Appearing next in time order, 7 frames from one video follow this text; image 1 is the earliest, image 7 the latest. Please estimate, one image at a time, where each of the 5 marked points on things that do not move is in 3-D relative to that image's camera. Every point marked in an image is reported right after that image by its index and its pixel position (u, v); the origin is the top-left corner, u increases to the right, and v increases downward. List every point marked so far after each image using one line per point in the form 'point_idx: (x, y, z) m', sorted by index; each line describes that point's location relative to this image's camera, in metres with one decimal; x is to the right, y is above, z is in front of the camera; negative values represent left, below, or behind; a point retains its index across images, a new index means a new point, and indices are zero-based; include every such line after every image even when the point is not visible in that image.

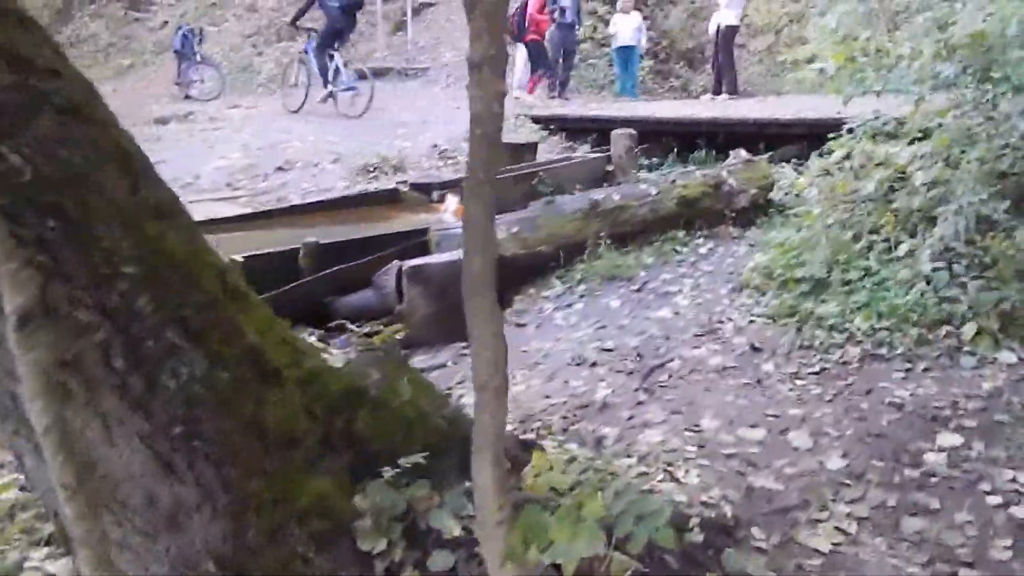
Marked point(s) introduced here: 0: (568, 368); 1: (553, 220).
0: (+0.3, -0.5, +6.1) m
1: (+0.3, +0.5, +7.6) m
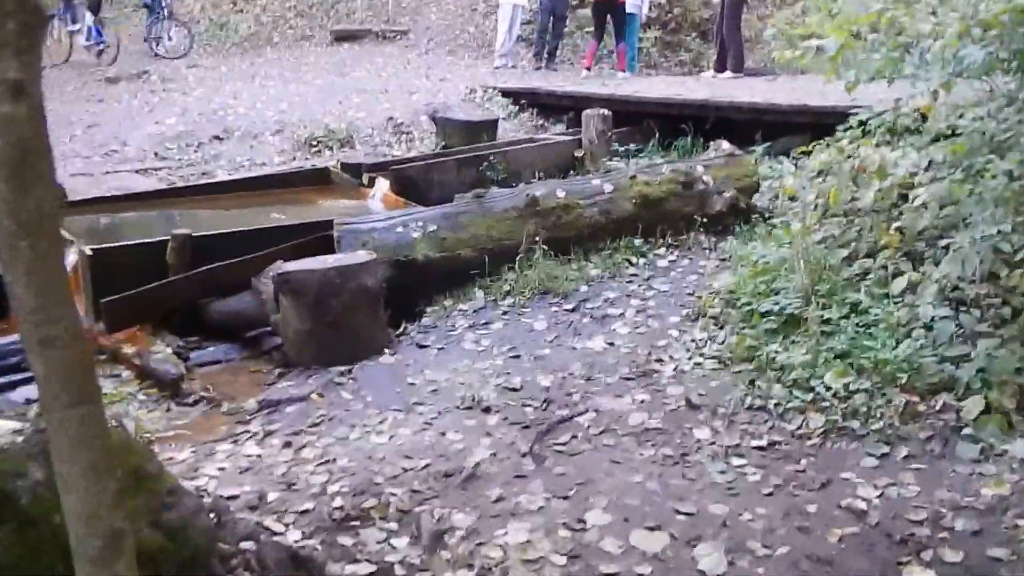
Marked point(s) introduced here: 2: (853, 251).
0: (-0.3, -0.6, +4.9) m
1: (-0.2, +0.4, +6.3) m
2: (+1.9, +0.2, +5.5) m
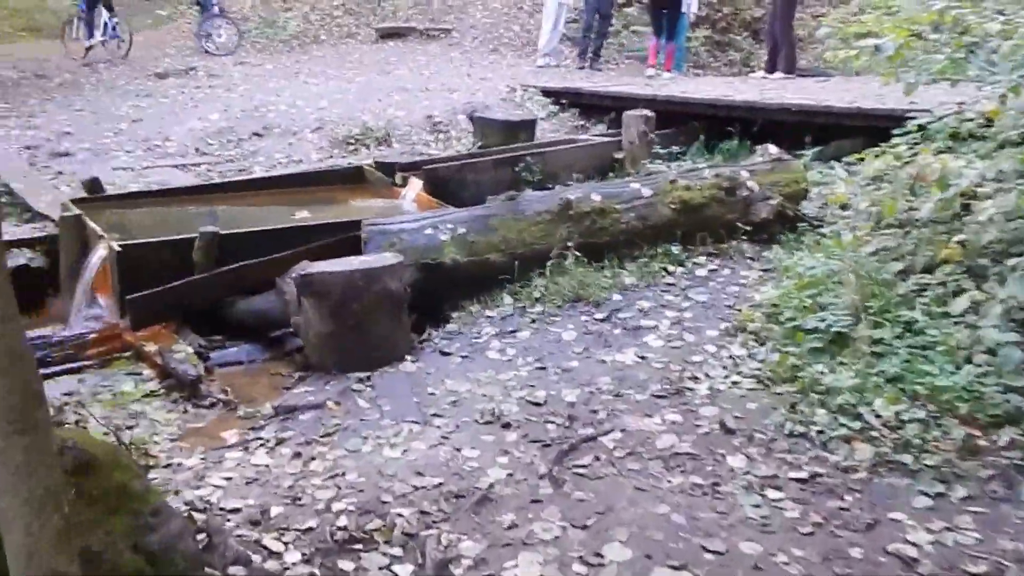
0: (-0.2, -0.6, +4.6) m
1: (0.0, +0.4, +6.0) m
2: (+2.0, +0.1, +5.1) m
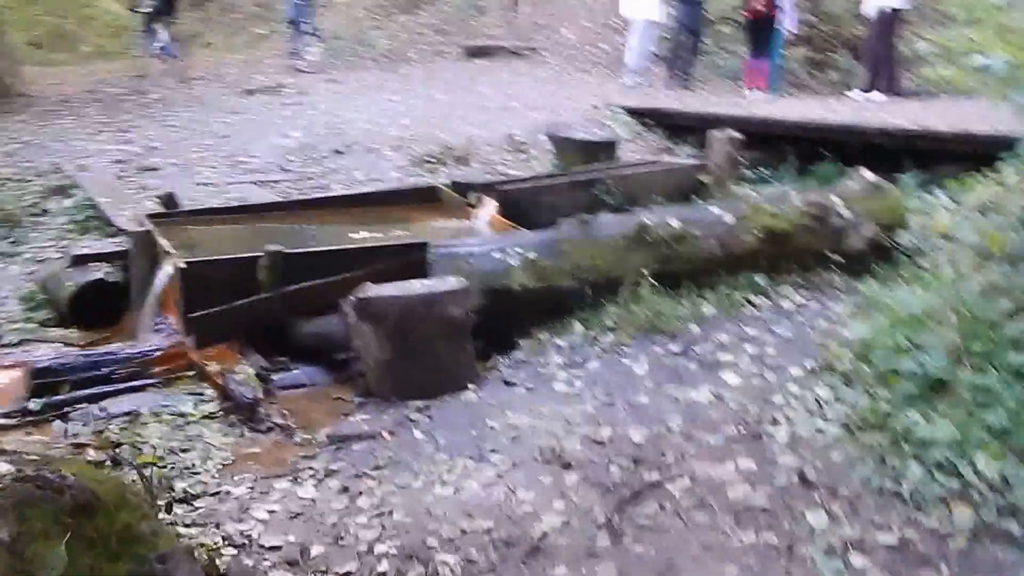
0: (+0.1, -0.8, +4.3) m
1: (+0.4, +0.2, +5.7) m
2: (+2.3, -0.1, +4.6) m
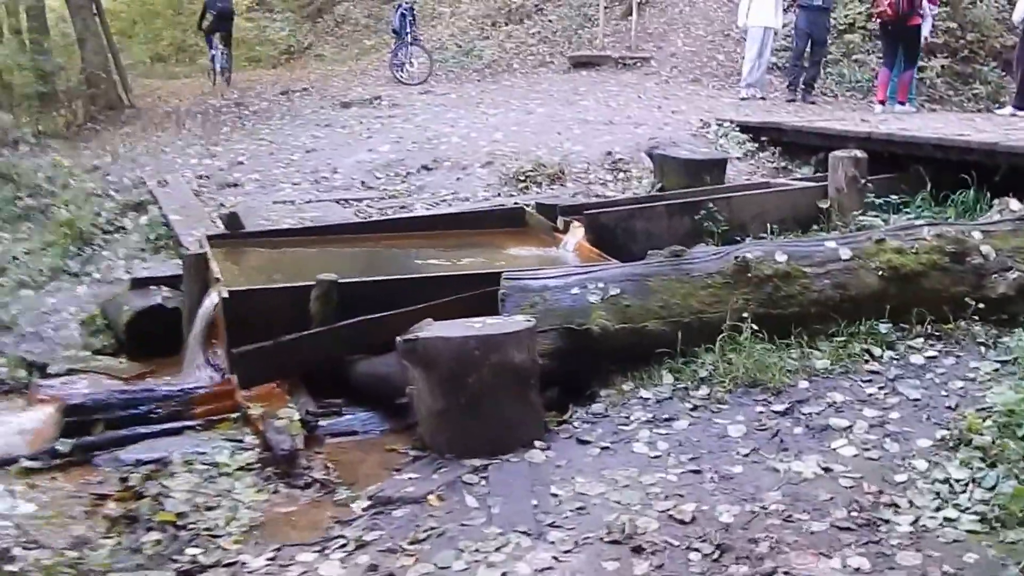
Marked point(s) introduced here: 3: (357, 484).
0: (+0.3, -1.0, +3.6) m
1: (+0.8, 0.0, +5.0) m
2: (+2.6, -0.3, +3.6) m
3: (-0.7, -0.9, +4.4) m
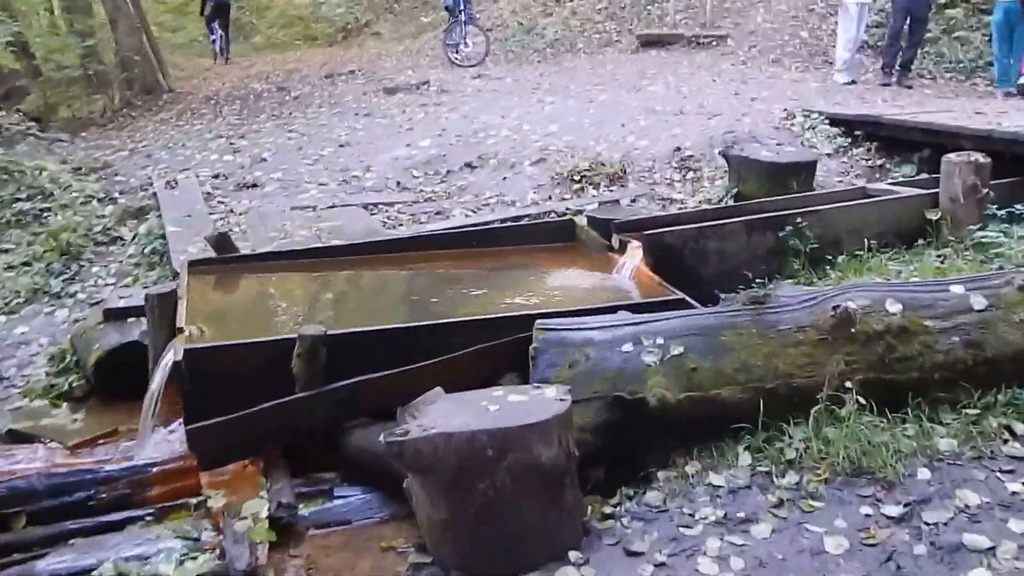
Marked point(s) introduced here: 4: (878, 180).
0: (+0.3, -1.2, +2.6) m
1: (+1.0, -0.2, +3.9) m
2: (+2.6, -0.6, +2.4) m
3: (-0.6, -1.1, +3.4) m
4: (+2.6, +0.8, +7.2) m
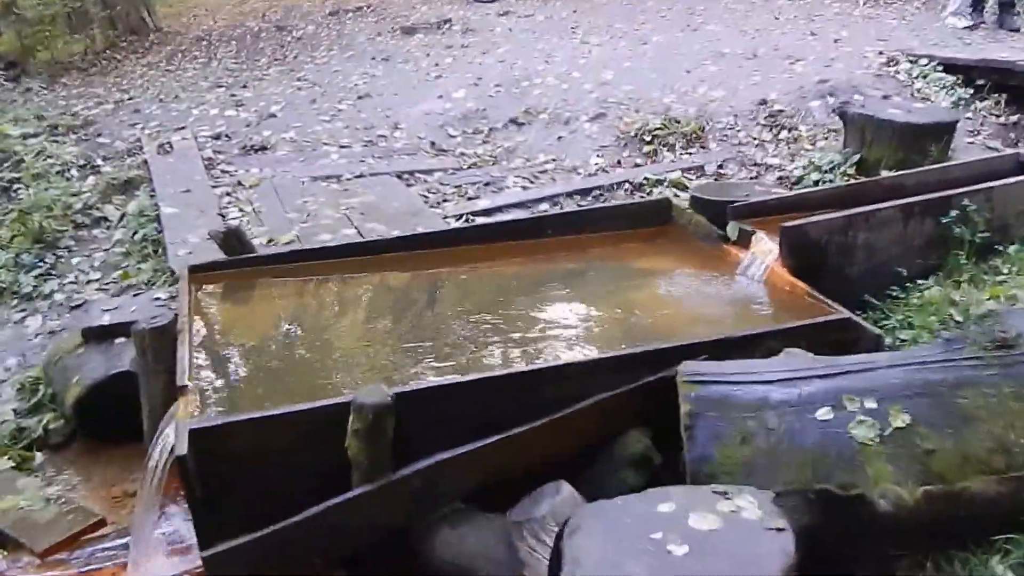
0: (+0.8, -1.4, +1.5) m
1: (+1.4, -0.3, +2.8) m
2: (+3.1, -0.8, +1.3) m
3: (-0.2, -1.2, +2.3) m
4: (+3.0, +0.9, +5.9) m
